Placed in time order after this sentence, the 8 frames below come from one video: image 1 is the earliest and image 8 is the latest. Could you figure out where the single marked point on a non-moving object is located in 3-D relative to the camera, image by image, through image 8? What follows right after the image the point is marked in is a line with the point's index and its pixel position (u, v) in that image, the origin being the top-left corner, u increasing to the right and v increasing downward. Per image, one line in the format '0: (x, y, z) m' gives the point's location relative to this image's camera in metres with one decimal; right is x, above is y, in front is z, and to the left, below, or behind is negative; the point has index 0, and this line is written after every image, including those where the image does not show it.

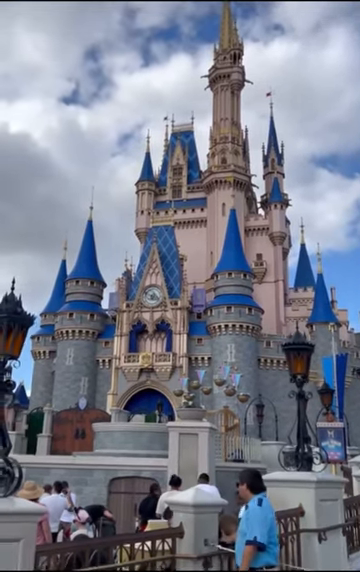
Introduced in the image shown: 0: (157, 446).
0: (-0.7, -4.9, +18.0) m
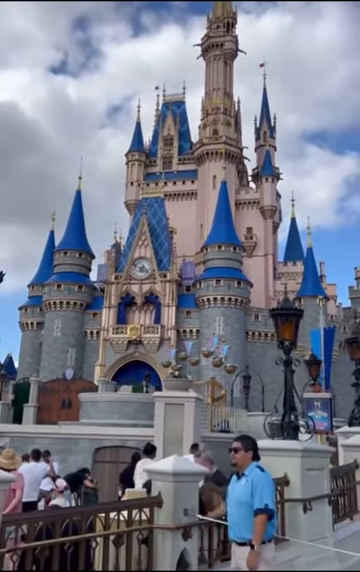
0: (-1.1, -4.0, +17.9) m
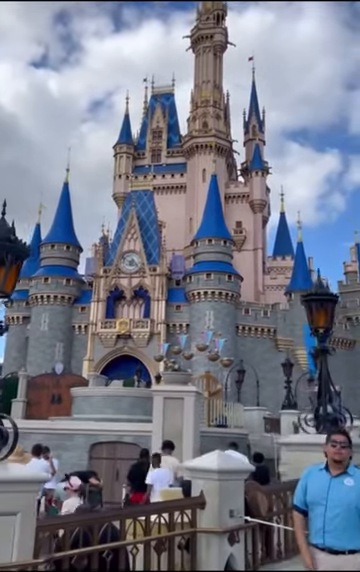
0: (-1.3, -3.8, +17.5) m
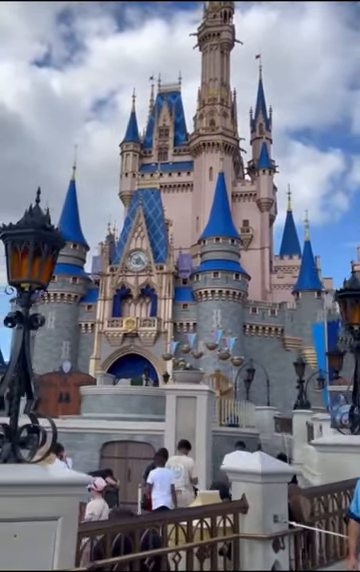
0: (-0.9, -3.7, +17.3) m
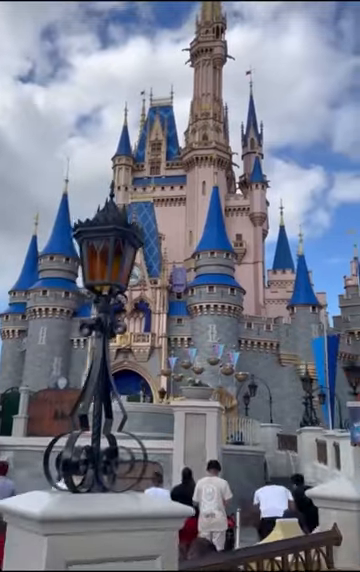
0: (-0.8, -4.1, +16.8) m
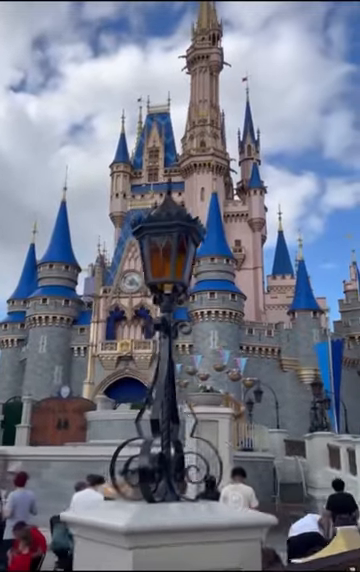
0: (-0.6, -4.3, +16.6) m
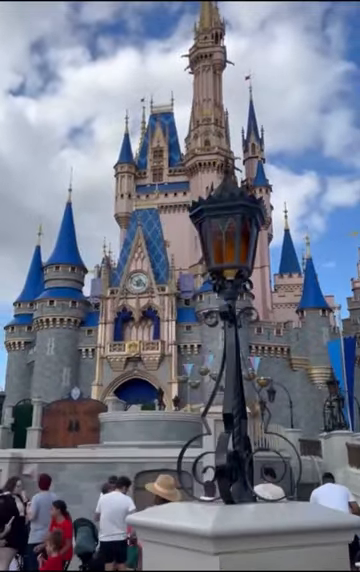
0: (-0.1, -4.2, +16.3) m
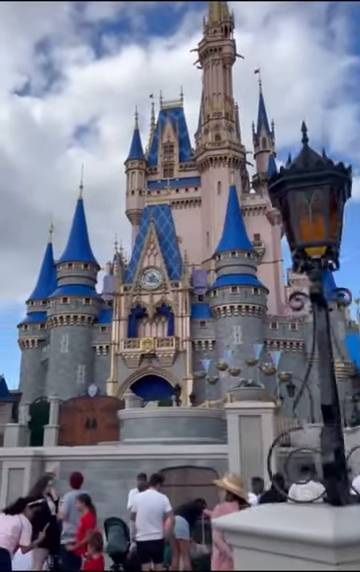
0: (+0.5, -4.1, +16.1) m
